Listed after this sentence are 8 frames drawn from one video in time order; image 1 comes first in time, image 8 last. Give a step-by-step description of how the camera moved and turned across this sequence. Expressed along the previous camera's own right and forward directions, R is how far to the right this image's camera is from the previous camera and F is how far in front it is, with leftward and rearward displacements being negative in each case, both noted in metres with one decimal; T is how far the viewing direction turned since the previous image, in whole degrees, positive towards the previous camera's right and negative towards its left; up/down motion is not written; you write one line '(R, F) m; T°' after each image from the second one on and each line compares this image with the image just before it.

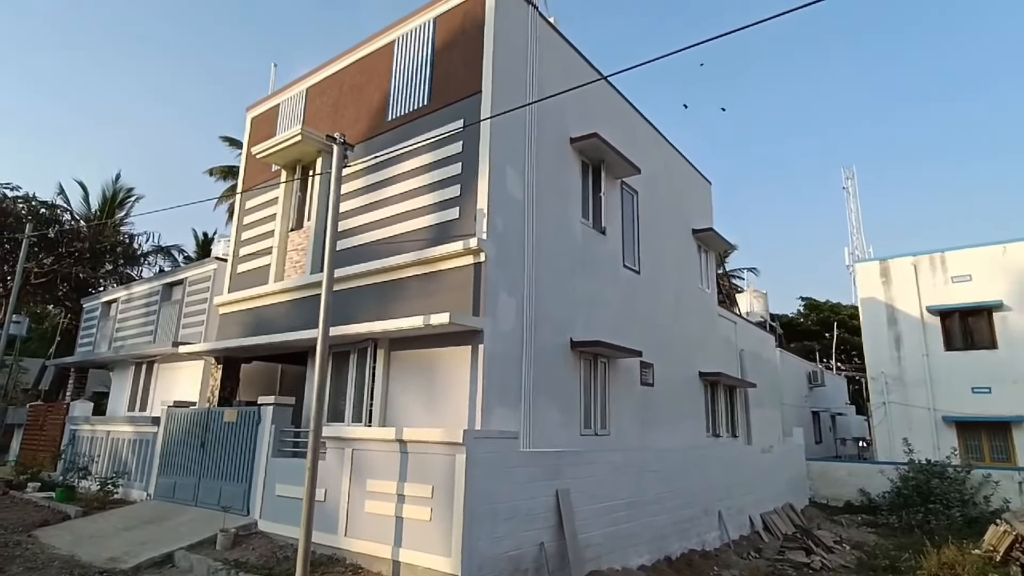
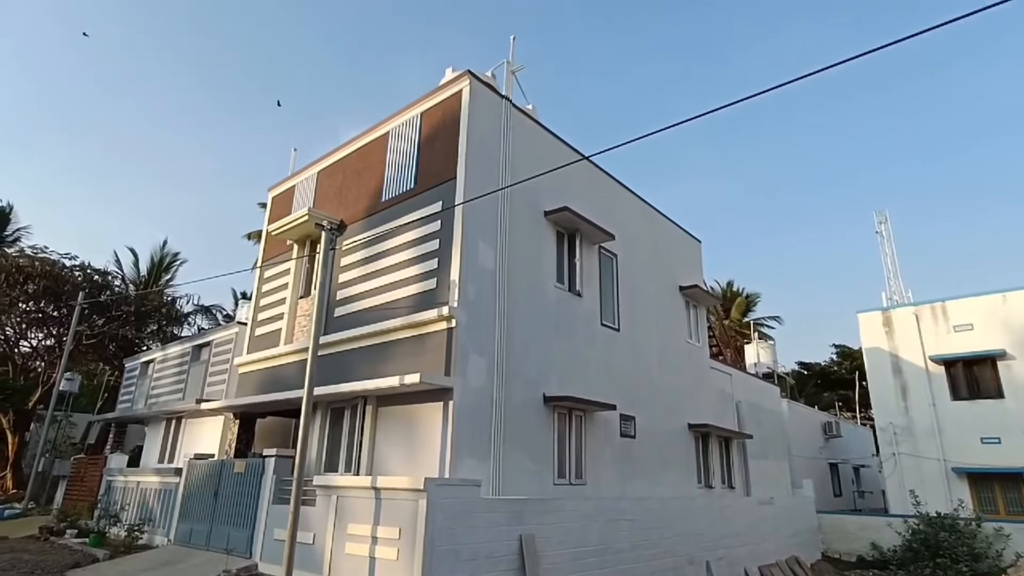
(+1.1, -1.1) m; -4°
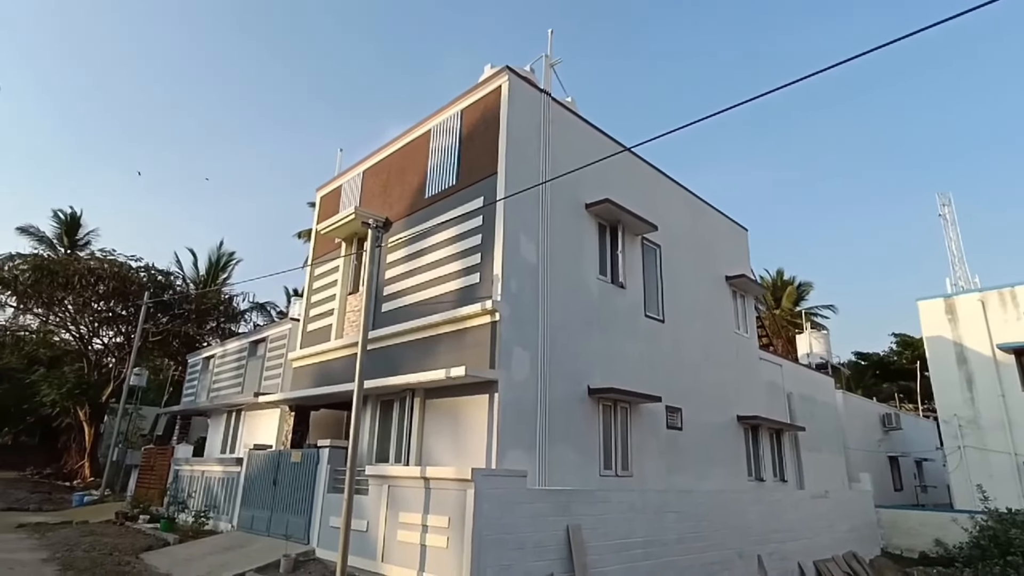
(0.0, -0.1) m; -4°
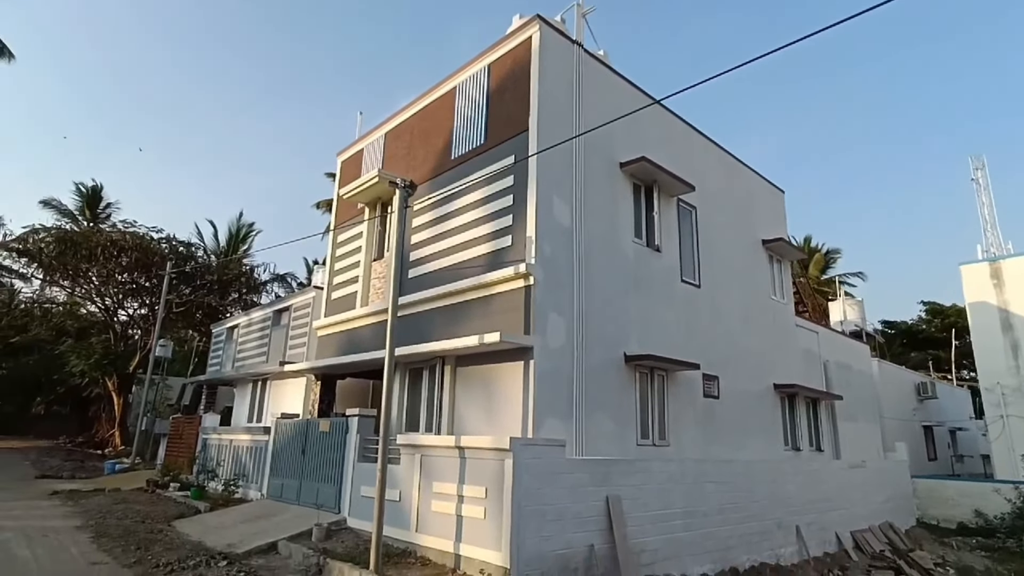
(-0.3, +0.5) m; -2°
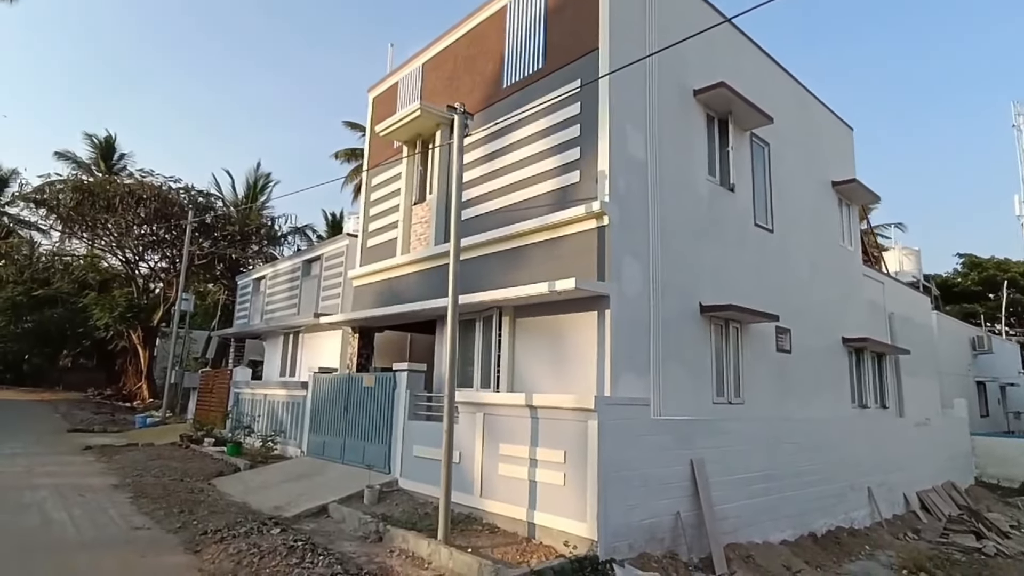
(-0.8, +1.0) m; -1°
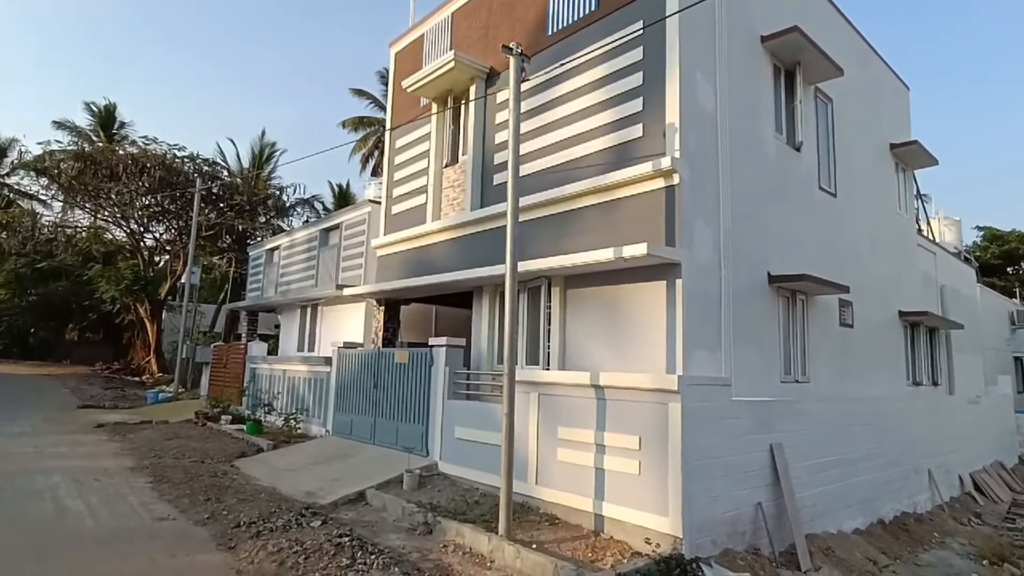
(-0.7, +0.8) m; 0°
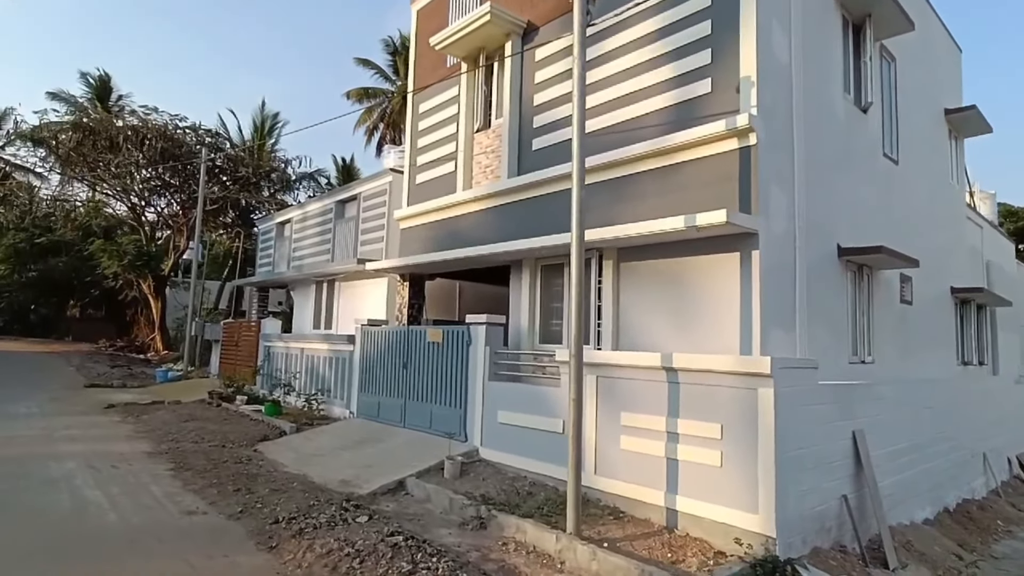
(-0.7, +0.7) m; 0°
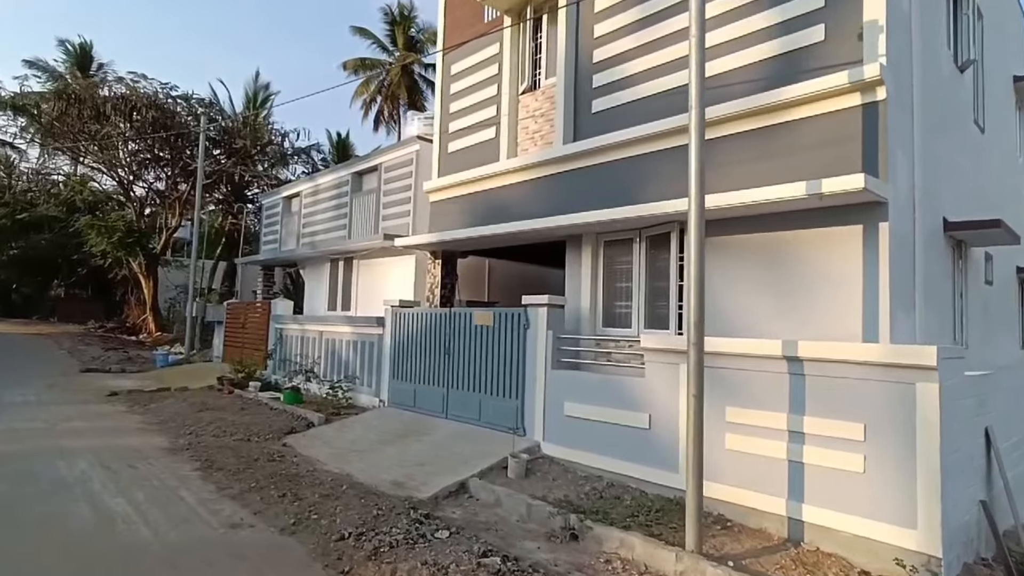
(-1.0, +0.9) m; +1°
